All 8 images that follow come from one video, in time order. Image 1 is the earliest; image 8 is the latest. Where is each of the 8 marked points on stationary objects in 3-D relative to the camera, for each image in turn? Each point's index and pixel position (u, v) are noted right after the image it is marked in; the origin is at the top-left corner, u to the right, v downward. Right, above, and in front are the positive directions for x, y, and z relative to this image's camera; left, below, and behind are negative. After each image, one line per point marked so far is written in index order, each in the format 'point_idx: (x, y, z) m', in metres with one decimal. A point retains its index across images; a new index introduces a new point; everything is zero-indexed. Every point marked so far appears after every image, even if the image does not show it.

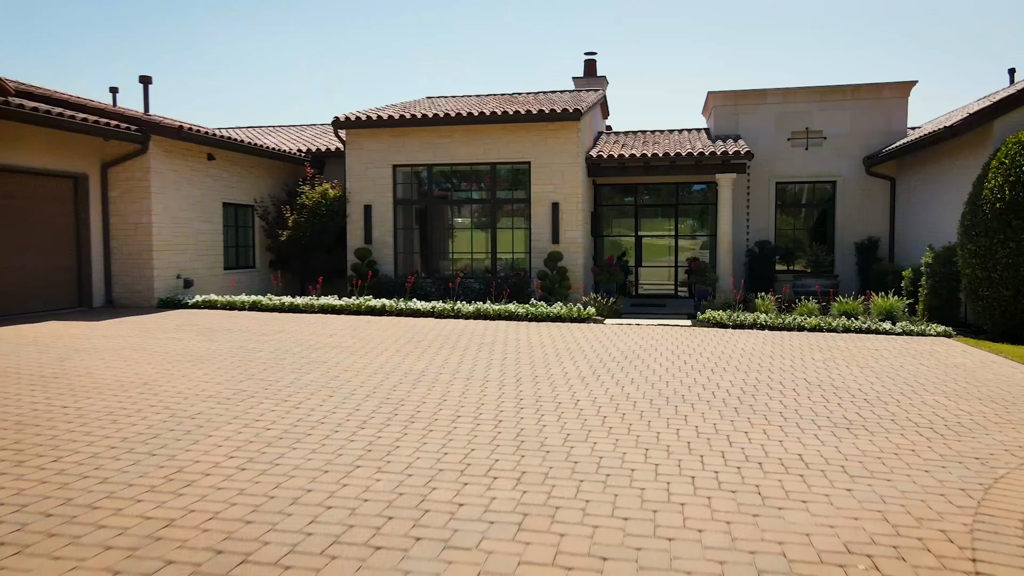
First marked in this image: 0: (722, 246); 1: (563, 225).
0: (+4.0, +0.8, +14.2) m
1: (+0.9, +1.2, +13.7) m
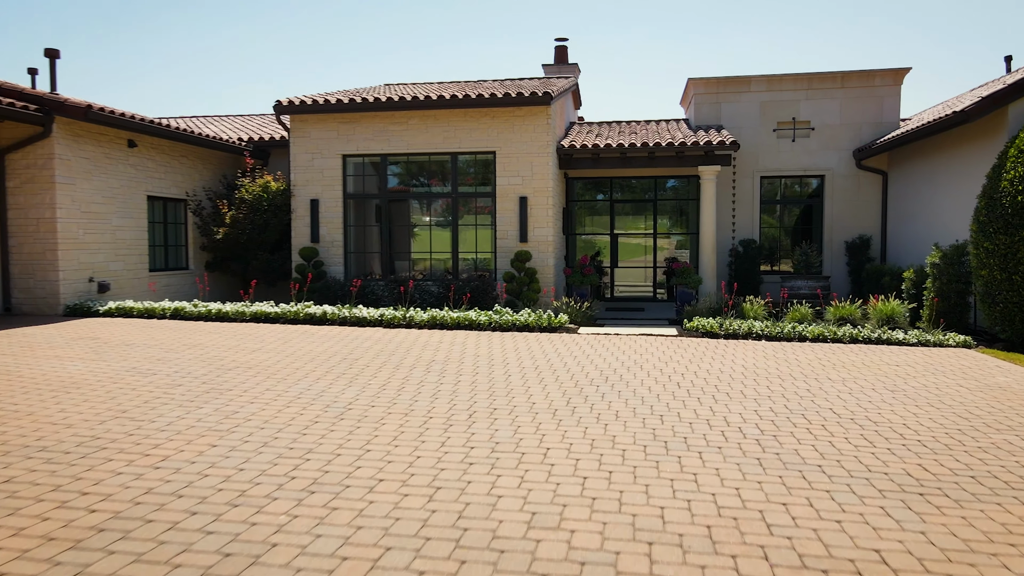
0: (+3.4, +0.8, +13.0) m
1: (+0.3, +1.1, +12.4) m
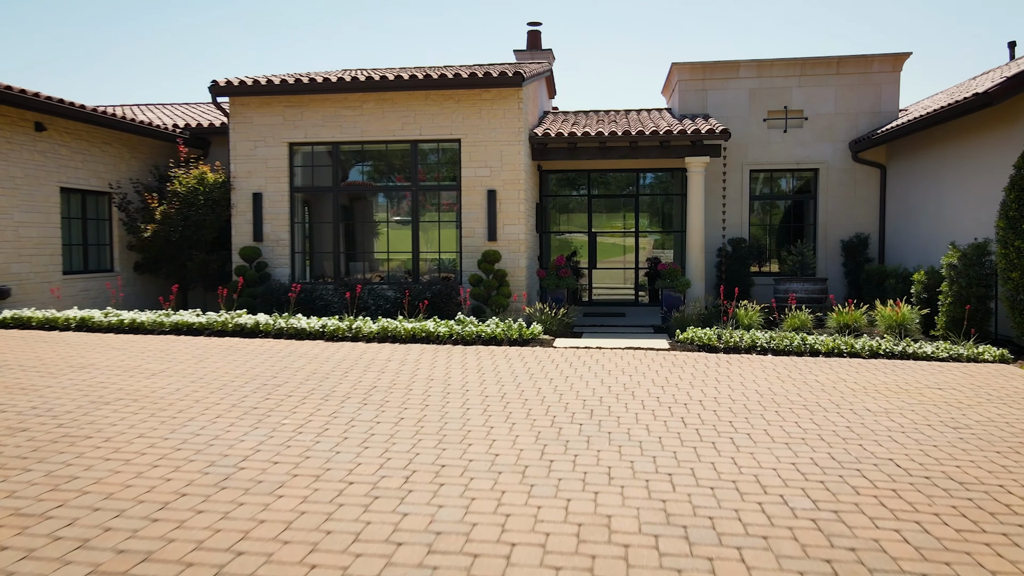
0: (+2.9, +0.7, +11.8) m
1: (-0.2, +1.1, +11.1) m
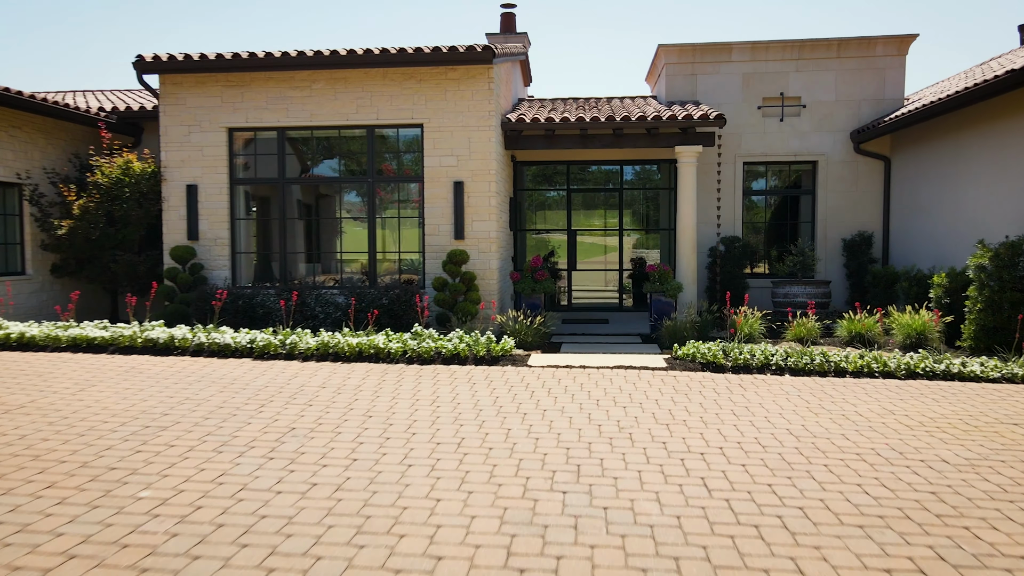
0: (+2.5, +0.7, +10.6) m
1: (-0.6, +1.0, +9.8) m
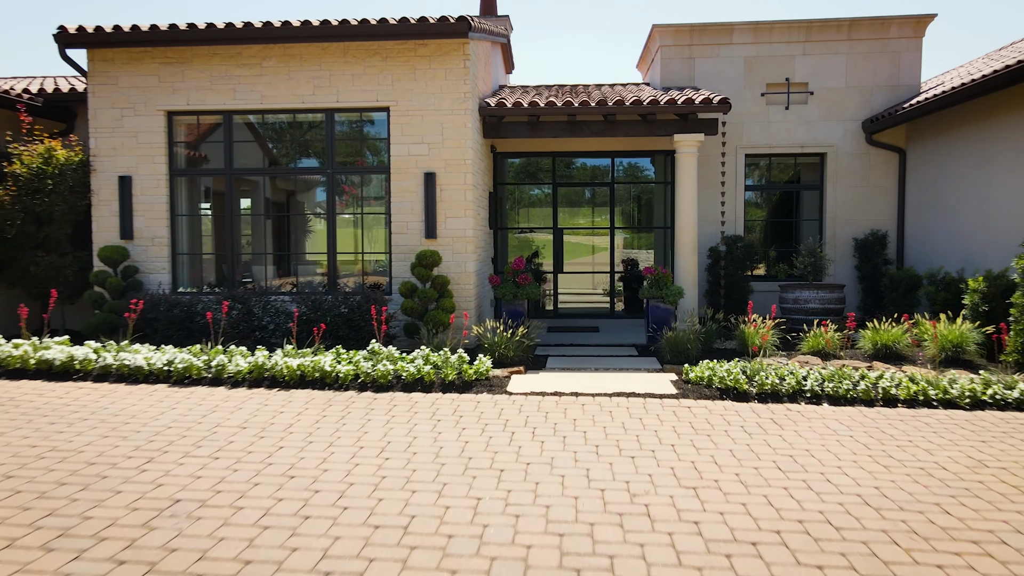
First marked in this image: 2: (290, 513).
0: (+2.2, +0.6, +9.5) m
1: (-0.8, +0.9, +8.6) m
2: (-1.0, -1.1, +3.4) m
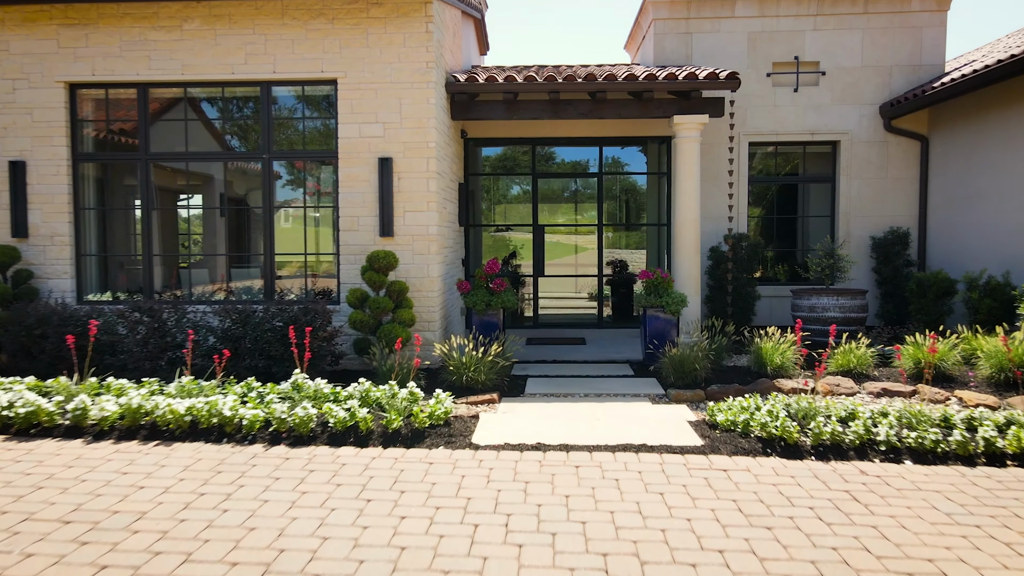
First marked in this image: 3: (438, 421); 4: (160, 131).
0: (+1.9, +0.5, +8.2) m
1: (-1.1, +0.9, +7.2) m
2: (-1.1, -1.1, +2.0) m
3: (-0.4, -0.7, +4.2) m
4: (-3.6, +1.6, +7.5) m
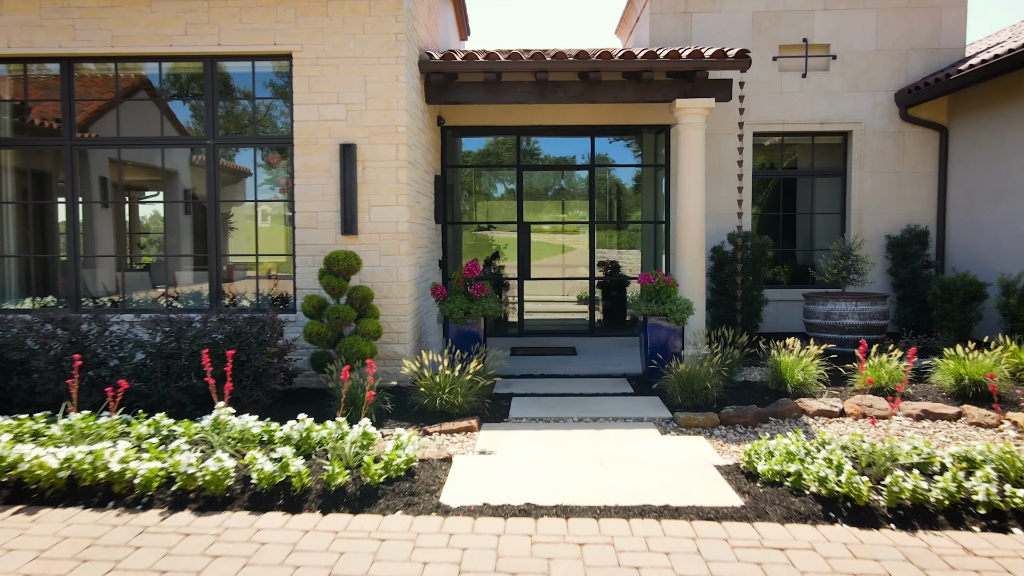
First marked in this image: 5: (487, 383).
0: (+1.7, +0.5, +7.3) m
1: (-1.3, +0.8, +6.3) m
2: (-1.2, -1.2, +1.0) m
3: (-0.5, -0.8, +3.3) m
4: (-3.7, +1.5, +6.5) m
5: (-0.2, -0.7, +5.7) m
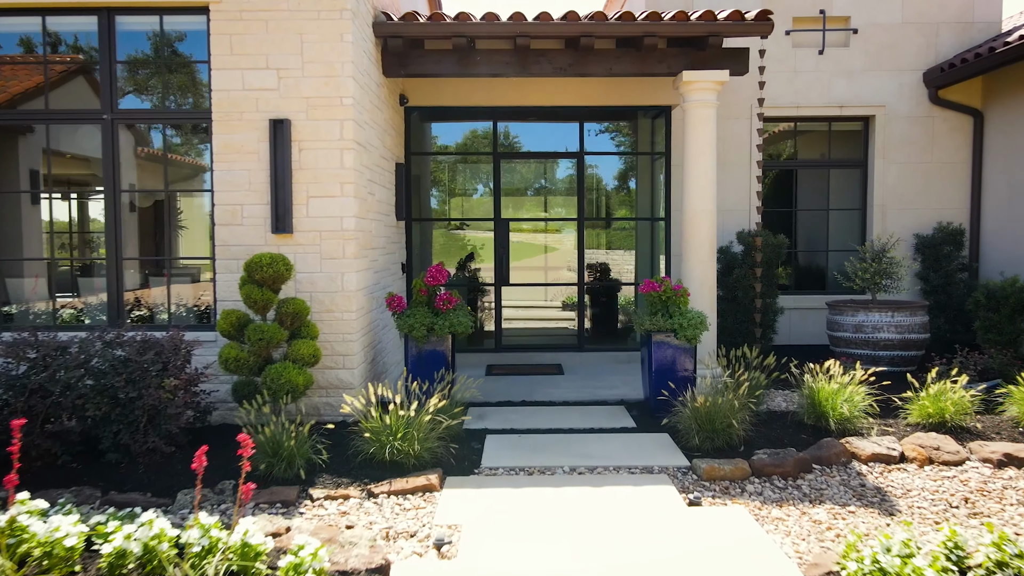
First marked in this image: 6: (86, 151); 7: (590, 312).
0: (+1.5, +0.4, +6.2) m
1: (-1.4, +0.7, +5.0) m
2: (-1.2, -1.3, -0.2) m
3: (-0.6, -0.9, +2.1) m
4: (-3.9, +1.5, +5.2) m
5: (-0.3, -0.8, +4.5) m
6: (-3.1, +1.0, +5.2) m
7: (+0.9, -0.3, +8.0) m
